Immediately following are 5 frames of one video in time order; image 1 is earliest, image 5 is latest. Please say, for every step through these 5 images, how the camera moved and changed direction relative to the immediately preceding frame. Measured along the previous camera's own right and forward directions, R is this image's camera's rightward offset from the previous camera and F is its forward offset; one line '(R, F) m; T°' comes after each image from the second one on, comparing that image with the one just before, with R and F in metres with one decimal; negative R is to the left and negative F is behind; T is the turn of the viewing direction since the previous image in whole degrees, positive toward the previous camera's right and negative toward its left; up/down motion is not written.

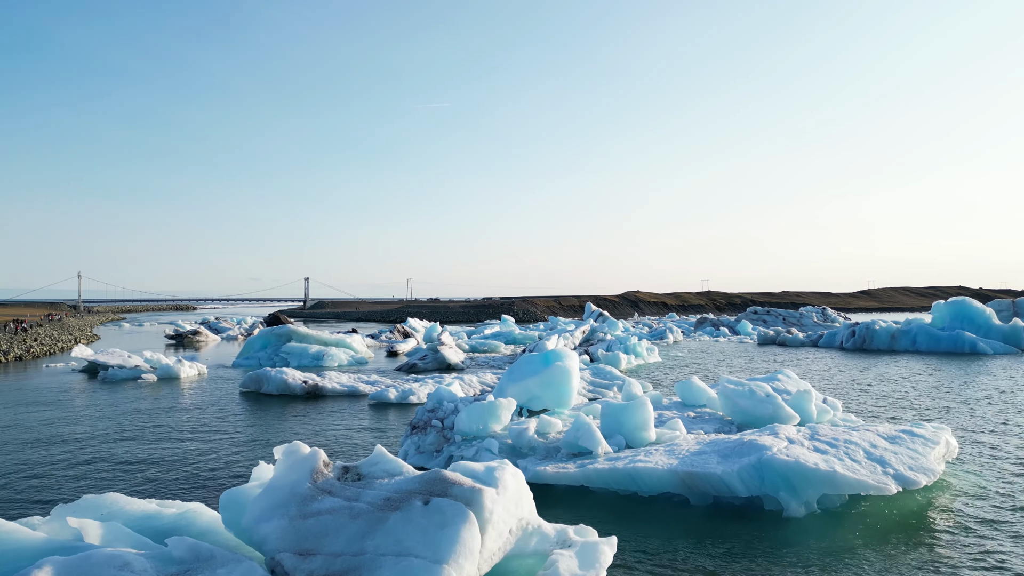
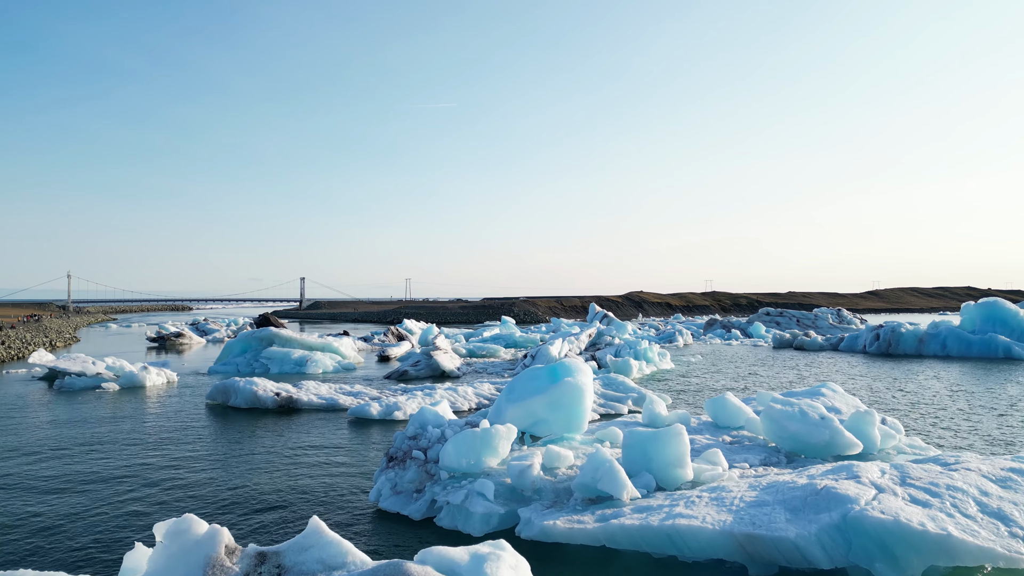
(0.0, +1.7) m; 0°
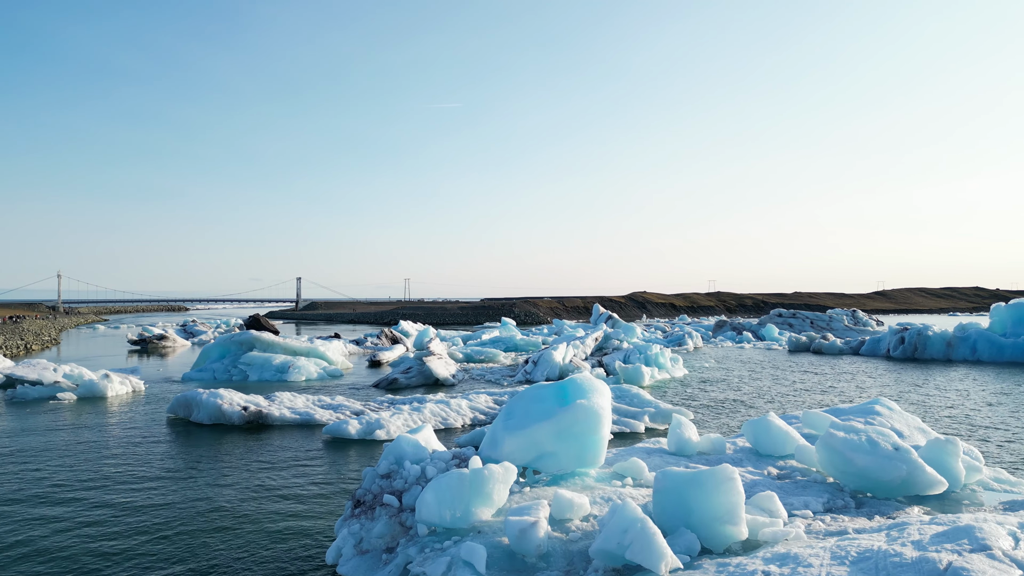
(0.0, +1.5) m; 0°
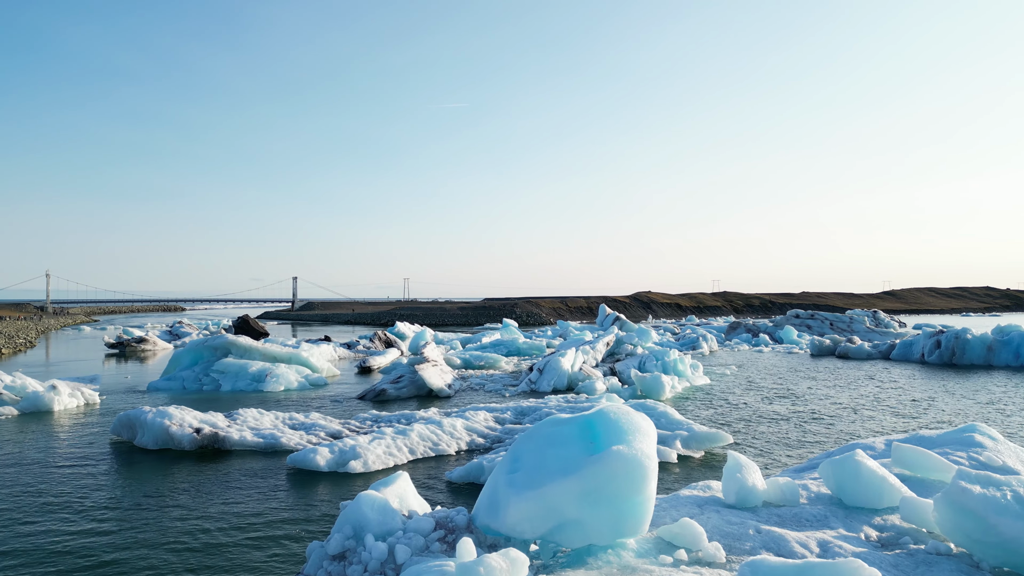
(-0.1, +1.8) m; 0°
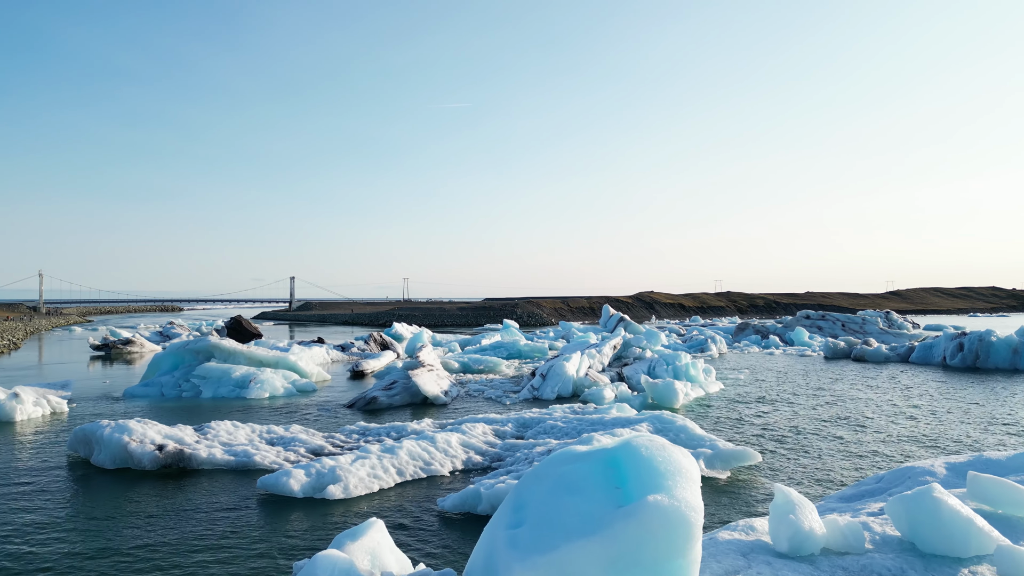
(0.0, +1.0) m; 0°
